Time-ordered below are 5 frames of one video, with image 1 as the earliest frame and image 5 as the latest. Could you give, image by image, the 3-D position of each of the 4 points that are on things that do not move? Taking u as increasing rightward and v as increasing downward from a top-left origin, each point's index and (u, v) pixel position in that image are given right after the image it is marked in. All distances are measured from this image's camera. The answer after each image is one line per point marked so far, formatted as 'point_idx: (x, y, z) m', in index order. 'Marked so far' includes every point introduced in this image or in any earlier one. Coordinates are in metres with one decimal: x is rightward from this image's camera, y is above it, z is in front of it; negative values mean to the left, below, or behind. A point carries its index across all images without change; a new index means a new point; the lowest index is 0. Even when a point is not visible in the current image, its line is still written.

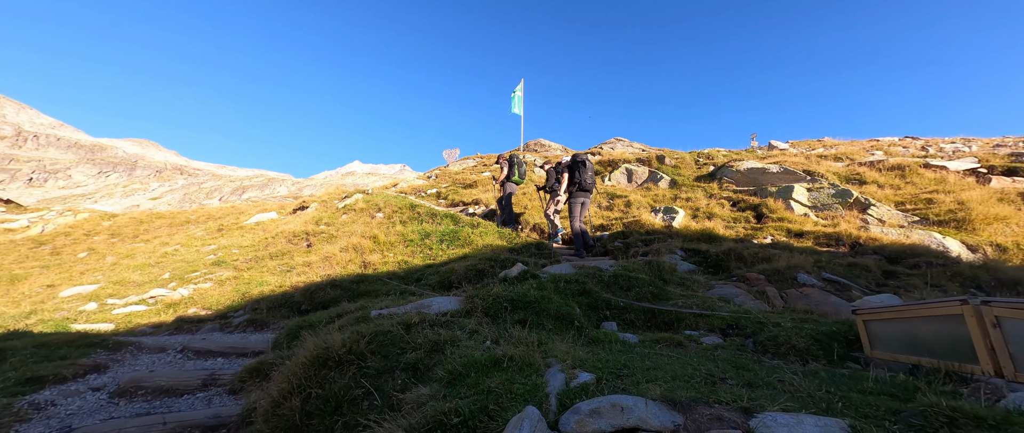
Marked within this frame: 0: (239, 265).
0: (-7.4, -1.3, +9.3) m
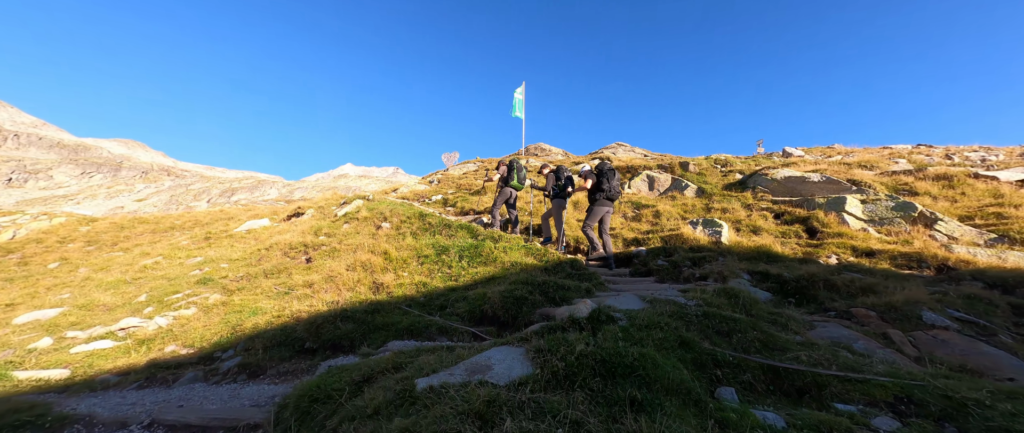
0: (-6.7, -1.6, +8.1) m
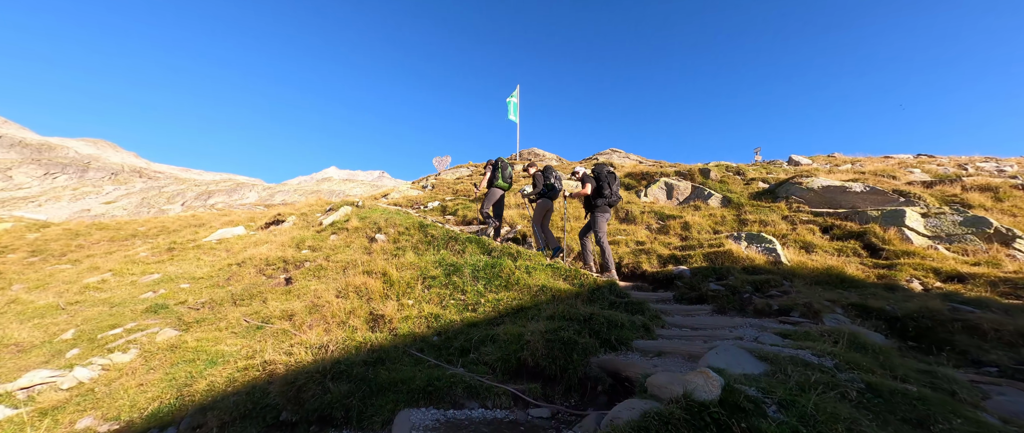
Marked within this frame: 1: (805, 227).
0: (-6.2, -1.9, +6.5) m
1: (+7.6, -0.3, +9.0) m
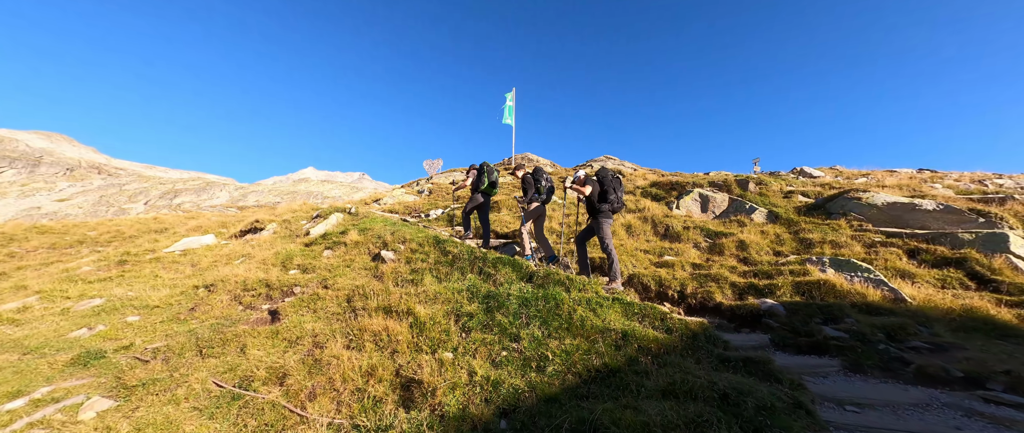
0: (-5.2, -2.1, +4.7) m
1: (+8.5, -0.8, +7.9) m
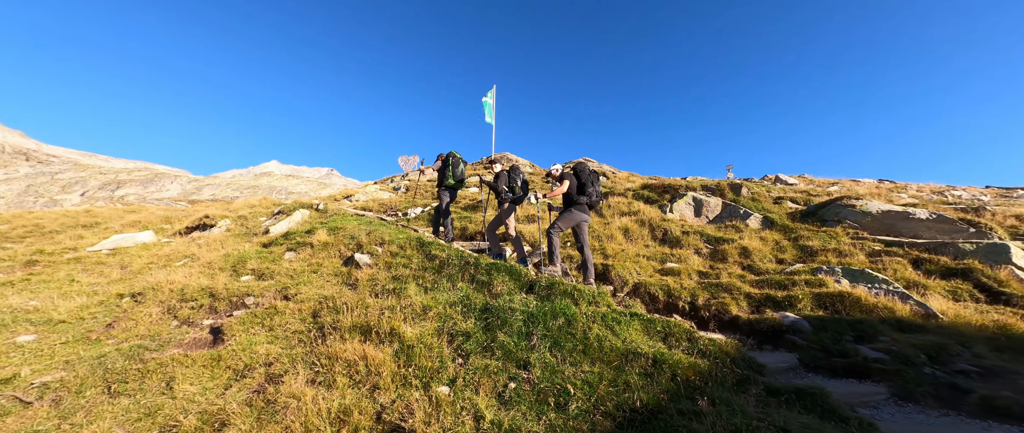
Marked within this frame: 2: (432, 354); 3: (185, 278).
0: (-5.1, -2.0, +3.4) m
1: (+8.4, -1.0, +7.6) m
2: (-0.9, -1.6, +4.1) m
3: (-6.5, -1.2, +6.8) m
